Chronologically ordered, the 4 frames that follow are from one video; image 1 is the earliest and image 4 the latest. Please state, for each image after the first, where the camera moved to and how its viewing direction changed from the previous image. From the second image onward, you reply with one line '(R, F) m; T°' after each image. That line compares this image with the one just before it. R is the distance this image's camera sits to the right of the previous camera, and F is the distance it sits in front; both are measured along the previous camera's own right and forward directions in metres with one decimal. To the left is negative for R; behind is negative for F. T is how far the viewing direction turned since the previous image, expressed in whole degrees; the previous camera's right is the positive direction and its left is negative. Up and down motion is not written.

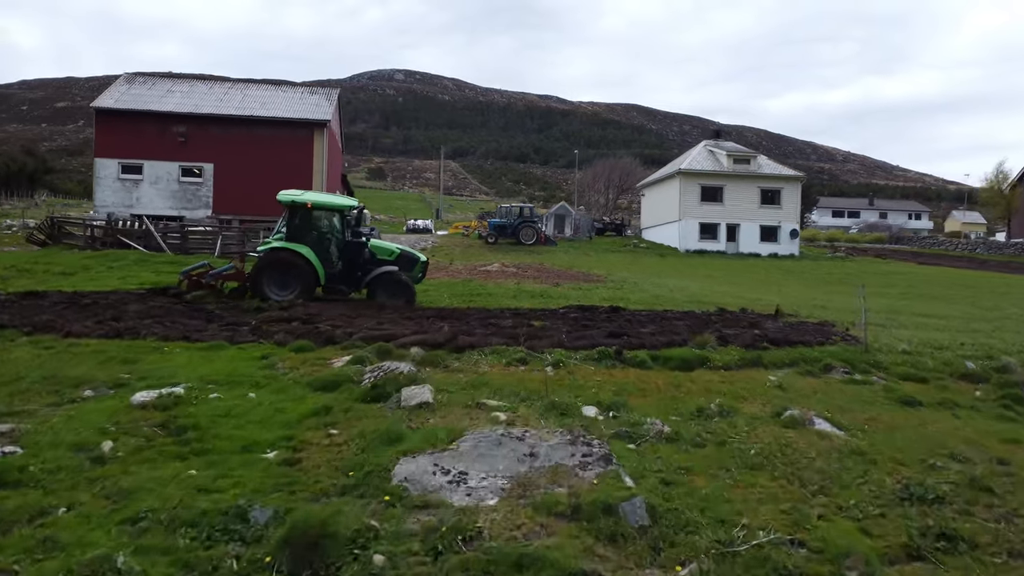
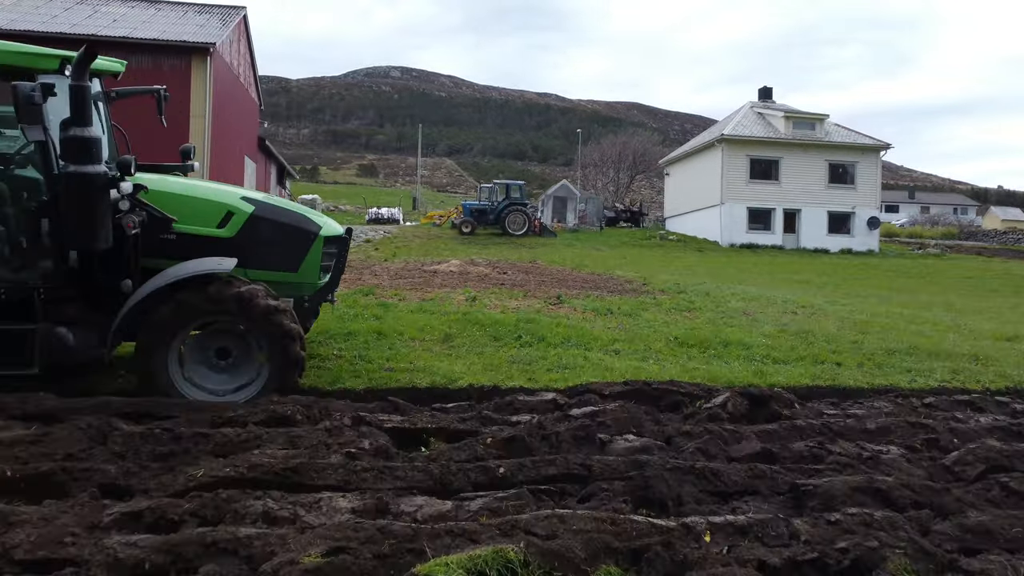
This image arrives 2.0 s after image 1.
(+0.7, +12.2) m; 0°
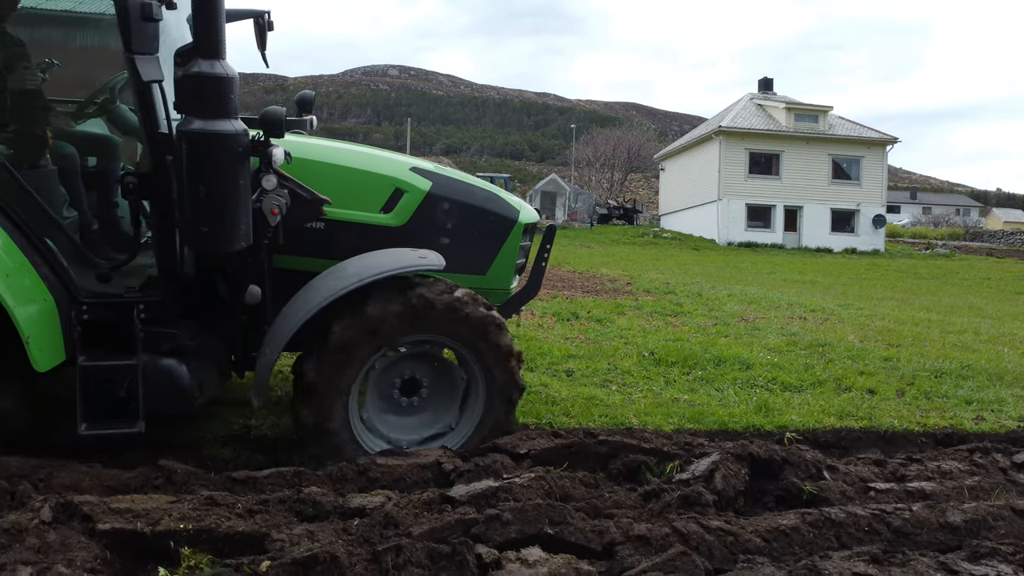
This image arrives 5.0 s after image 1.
(+0.6, +1.9) m; 0°
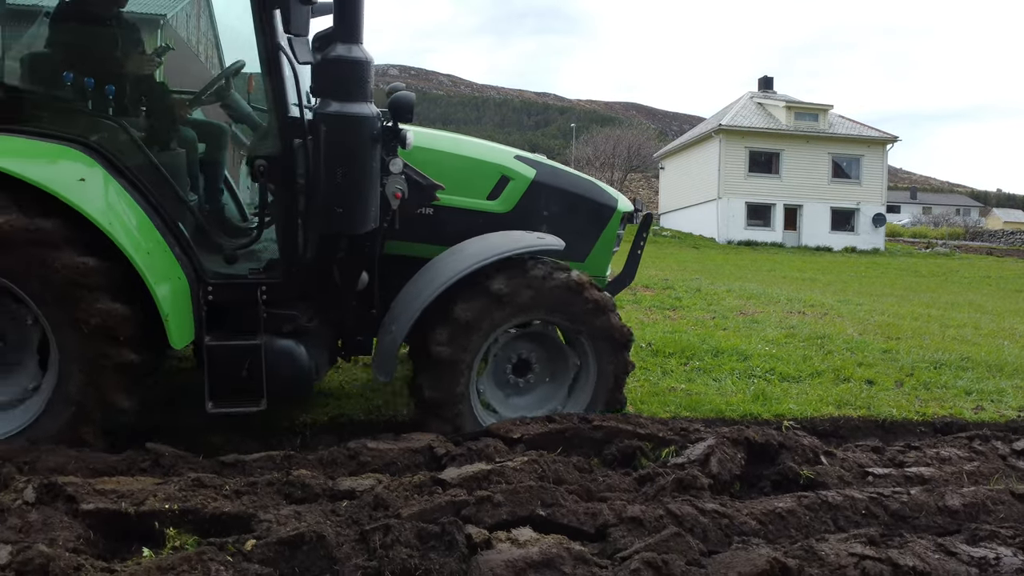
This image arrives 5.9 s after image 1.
(0.0, 0.0) m; 0°
